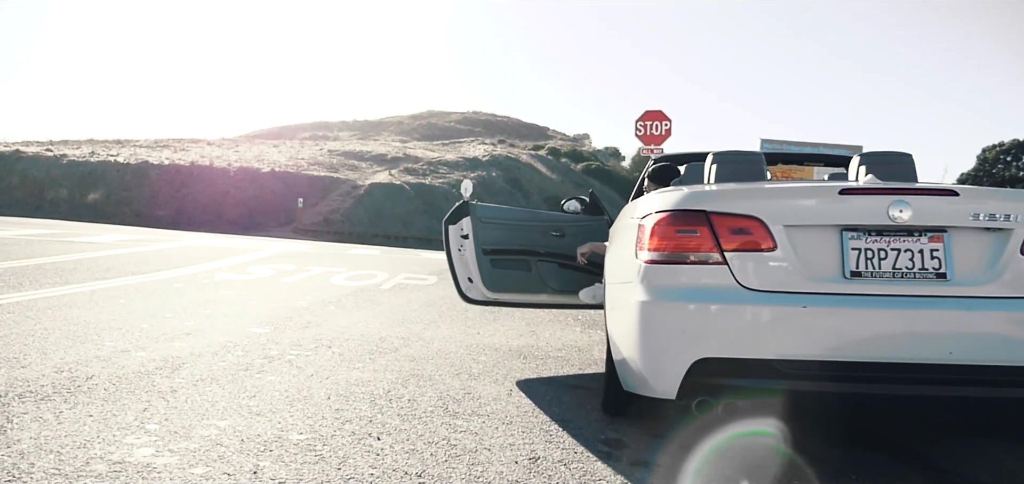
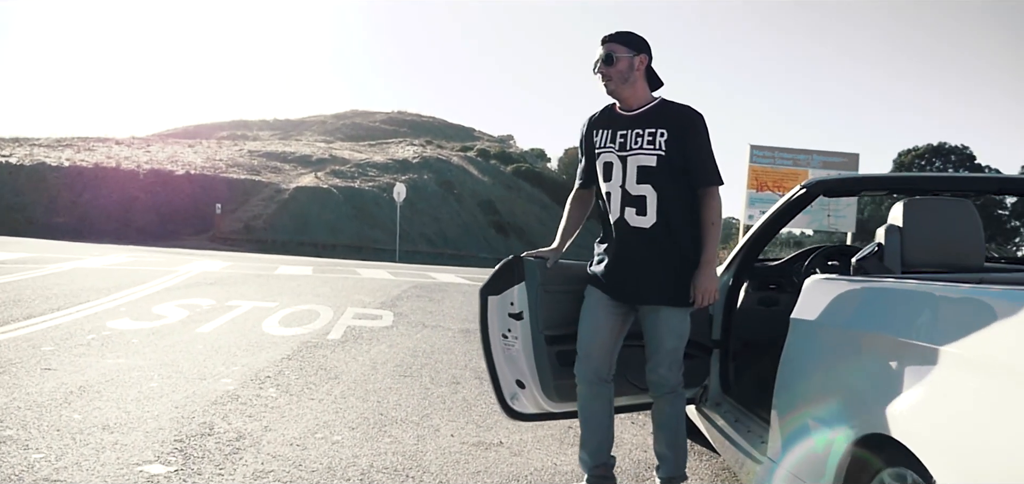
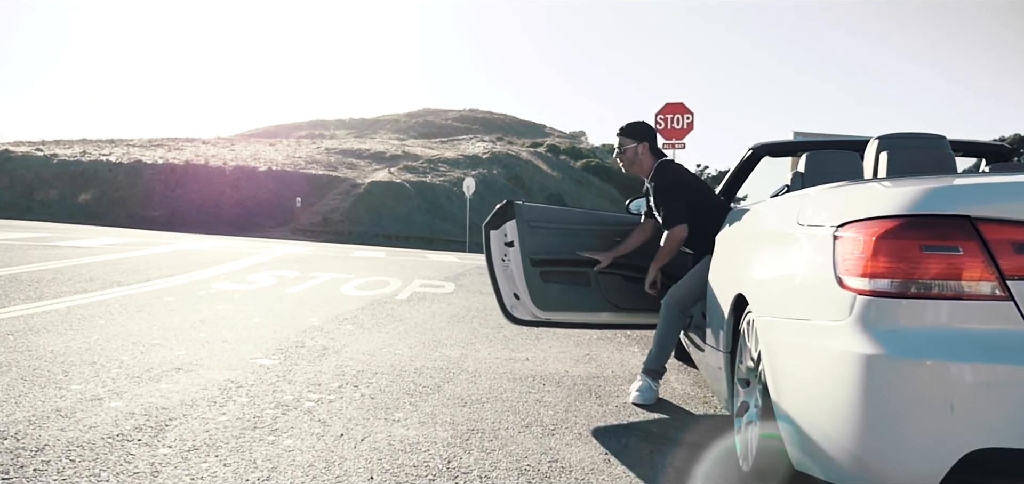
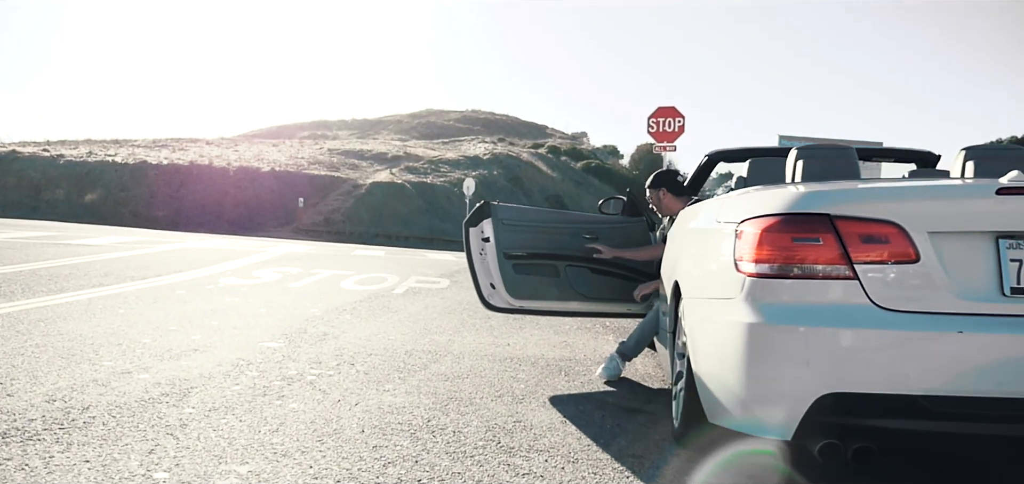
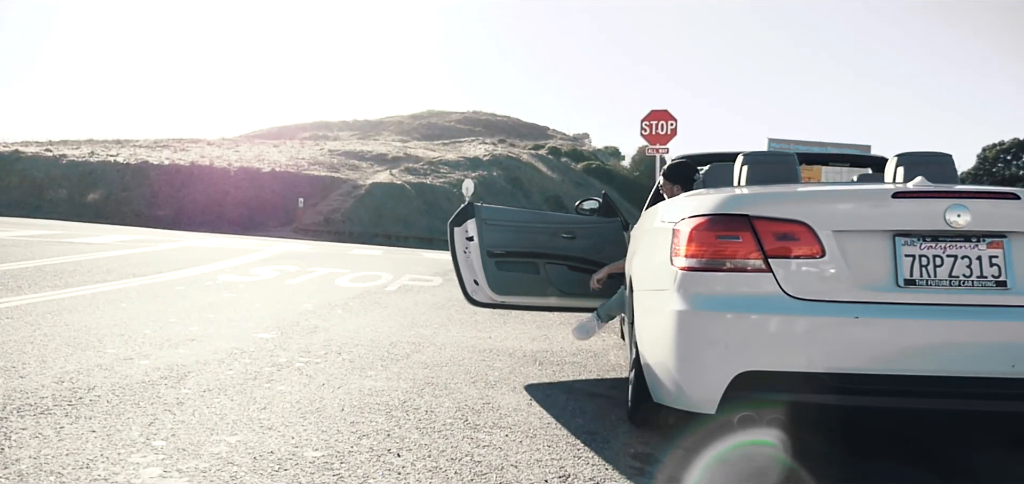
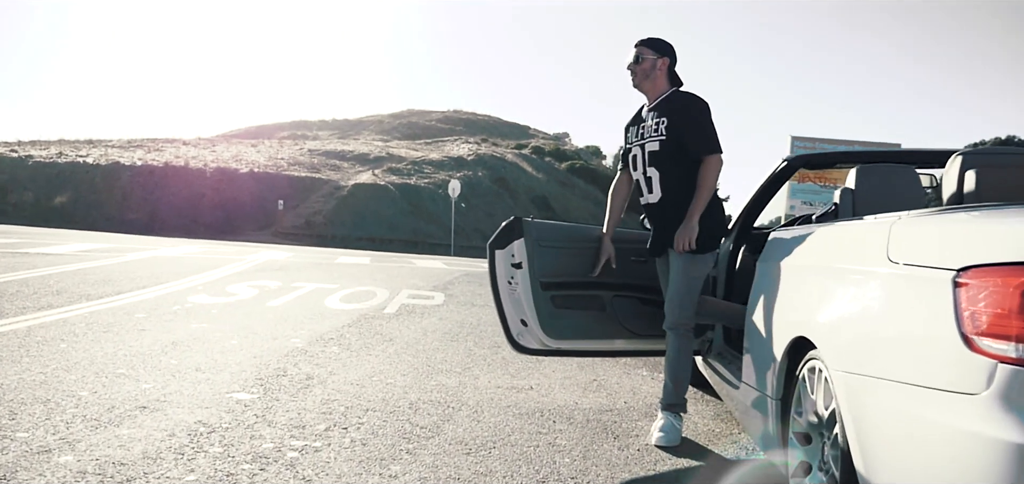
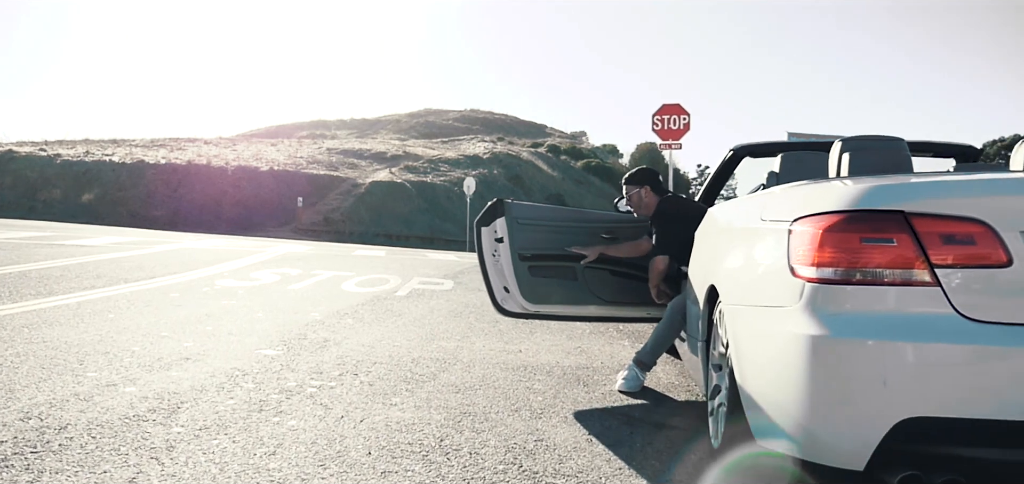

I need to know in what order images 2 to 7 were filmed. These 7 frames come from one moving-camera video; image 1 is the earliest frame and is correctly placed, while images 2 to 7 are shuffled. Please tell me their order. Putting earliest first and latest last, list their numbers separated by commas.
5, 4, 7, 3, 6, 2
